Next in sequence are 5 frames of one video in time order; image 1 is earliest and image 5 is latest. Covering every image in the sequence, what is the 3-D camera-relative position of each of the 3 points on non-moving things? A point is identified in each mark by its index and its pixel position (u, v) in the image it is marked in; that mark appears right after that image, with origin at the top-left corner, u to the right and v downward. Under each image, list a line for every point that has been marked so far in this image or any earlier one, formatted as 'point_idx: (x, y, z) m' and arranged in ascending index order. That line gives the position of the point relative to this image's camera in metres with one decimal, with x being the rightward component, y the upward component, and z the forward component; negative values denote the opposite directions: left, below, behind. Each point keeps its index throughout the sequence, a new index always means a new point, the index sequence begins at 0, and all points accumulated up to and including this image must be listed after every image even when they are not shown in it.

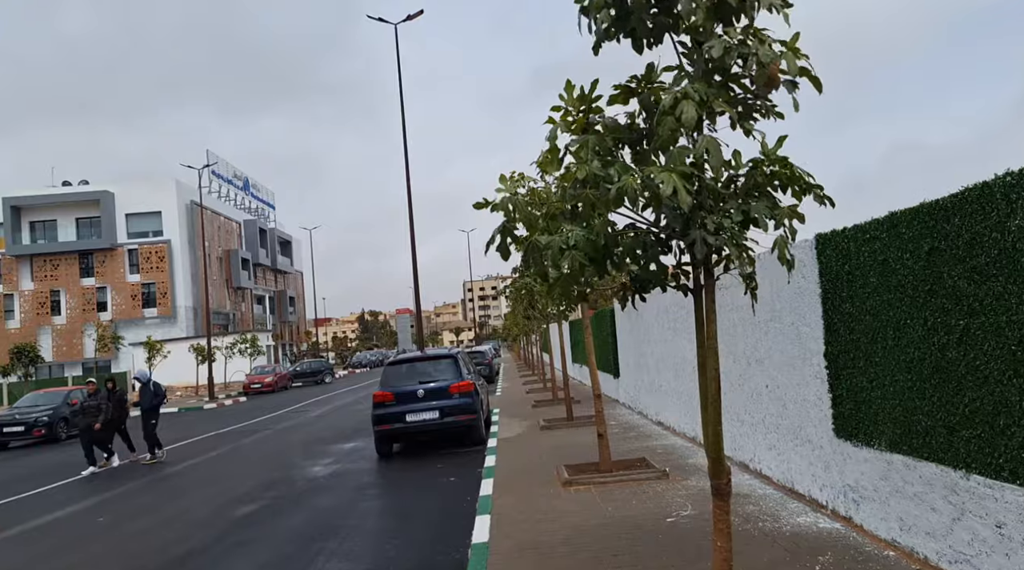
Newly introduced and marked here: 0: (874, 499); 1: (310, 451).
0: (+2.5, -1.5, +5.0) m
1: (-3.9, -3.3, +14.2) m
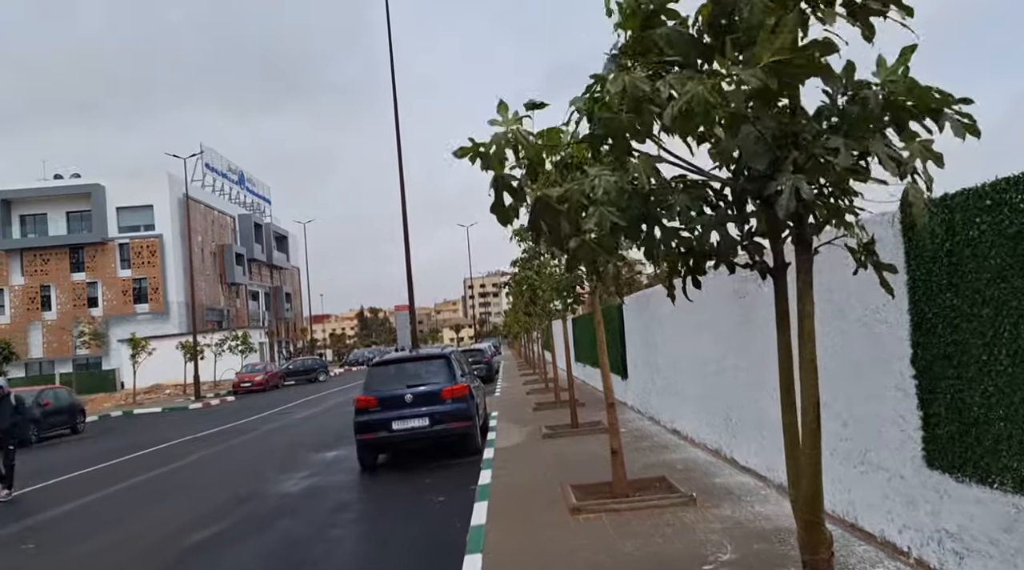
0: (+2.5, -1.4, +3.8) m
1: (-3.9, -3.1, +12.9) m
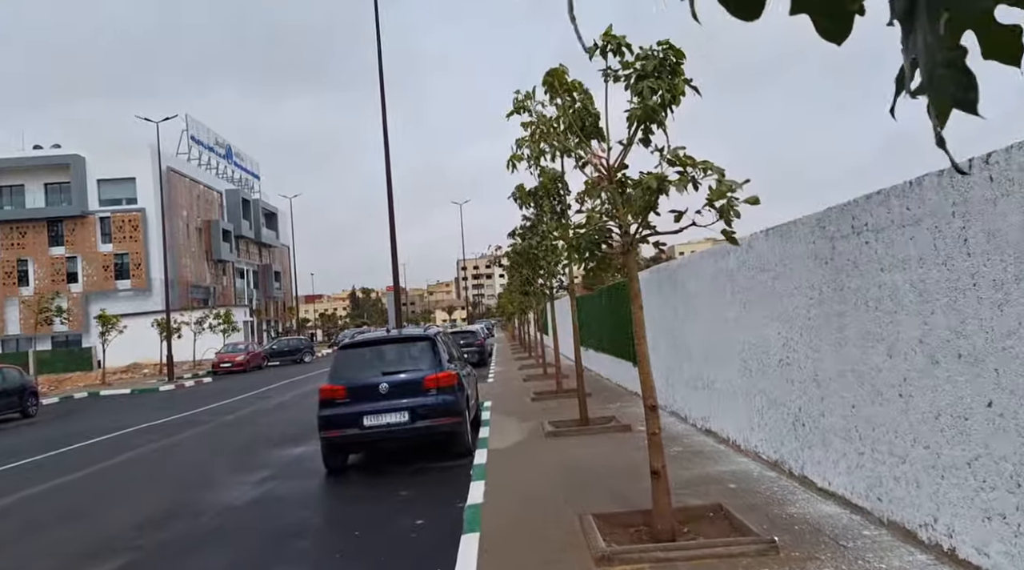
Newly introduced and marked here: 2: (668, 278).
0: (+2.5, -1.2, +1.8) m
1: (-4.0, -2.6, +11.0) m
2: (+2.1, +0.1, +9.8) m
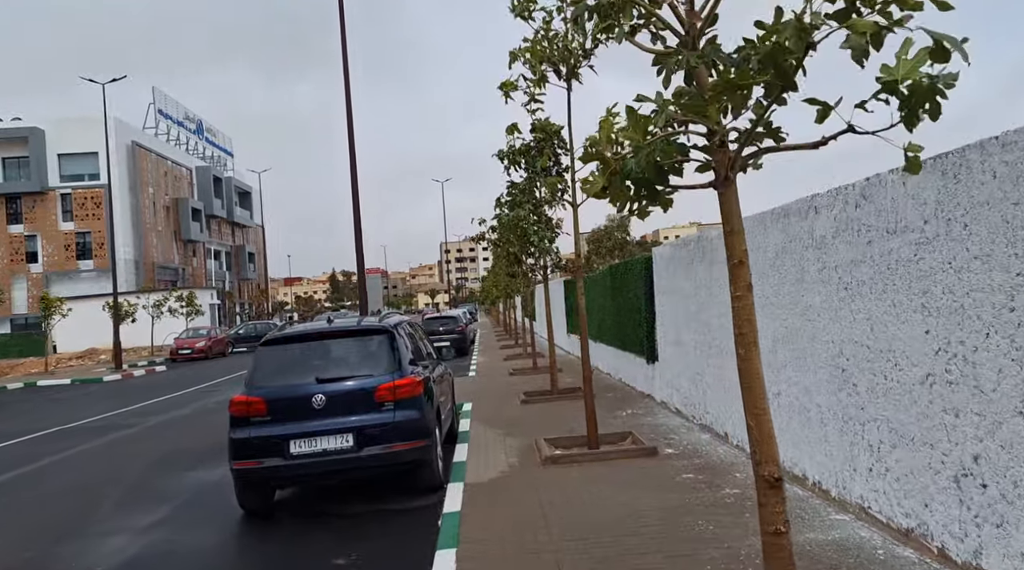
0: (+2.5, -1.1, -0.5) m
1: (-4.2, -2.3, +8.5) m
2: (+1.9, +0.3, +7.4) m
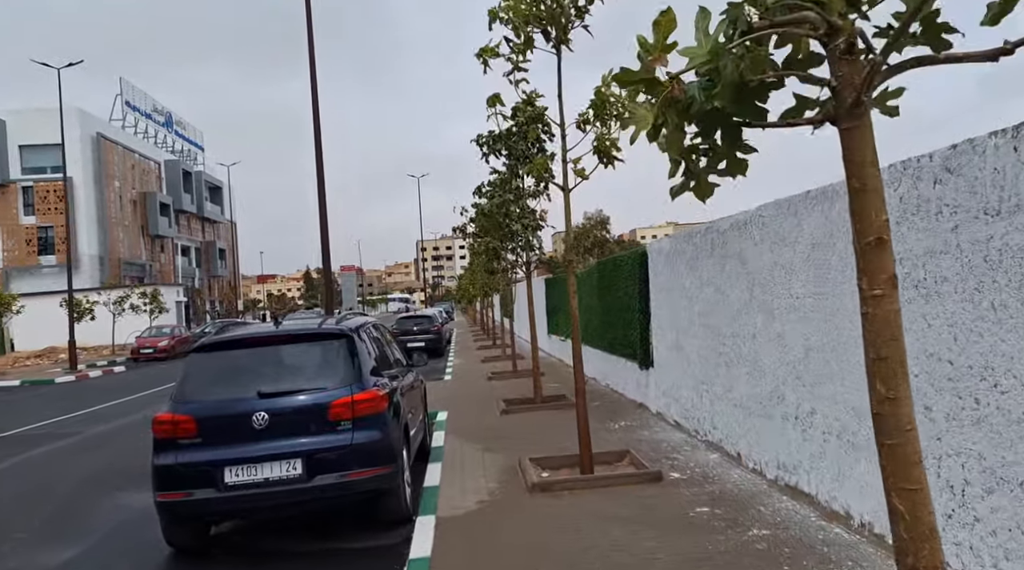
0: (+2.6, -1.1, -1.5) m
1: (-4.4, -2.3, +7.4) m
2: (+1.8, +0.4, +6.4) m
